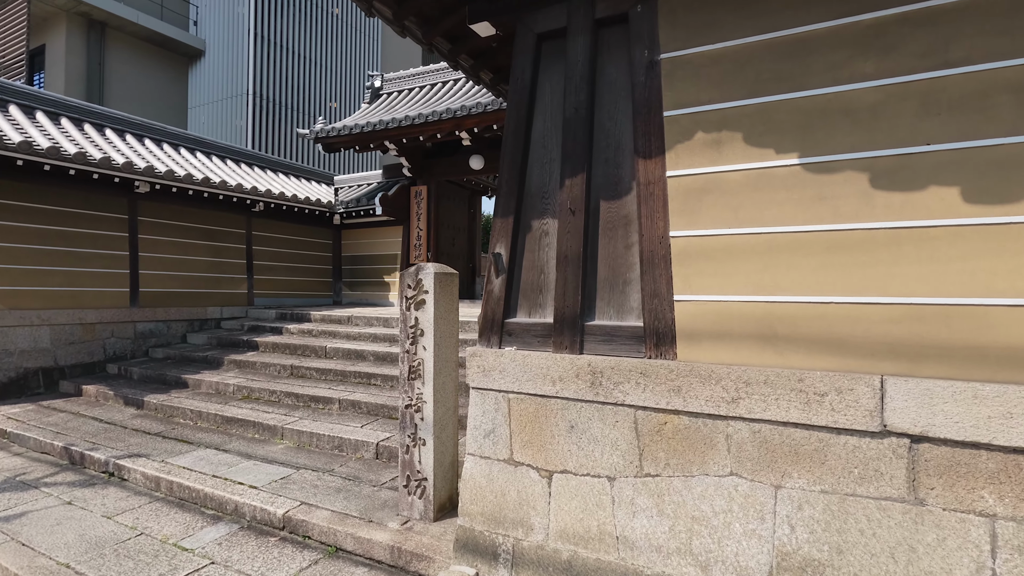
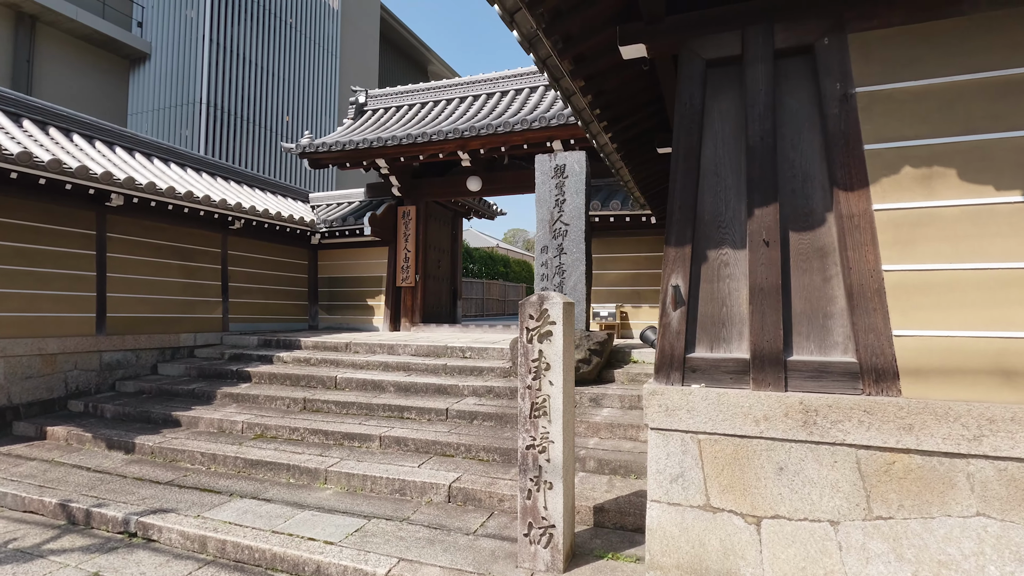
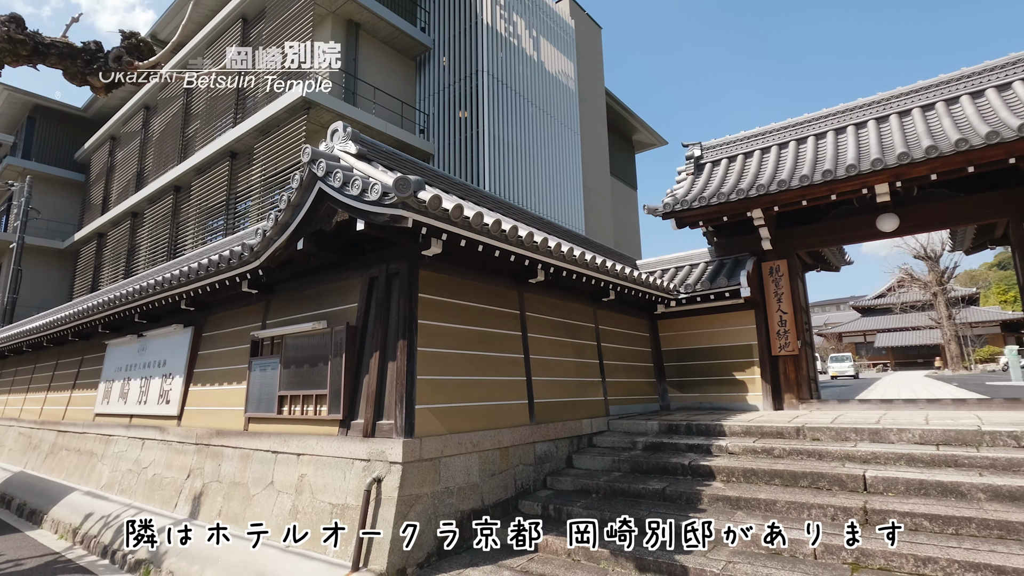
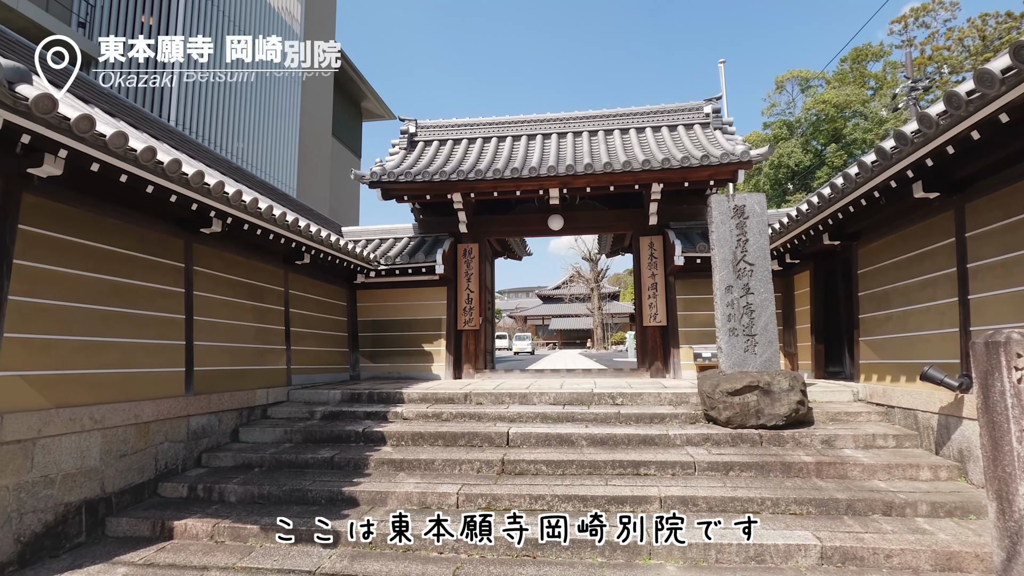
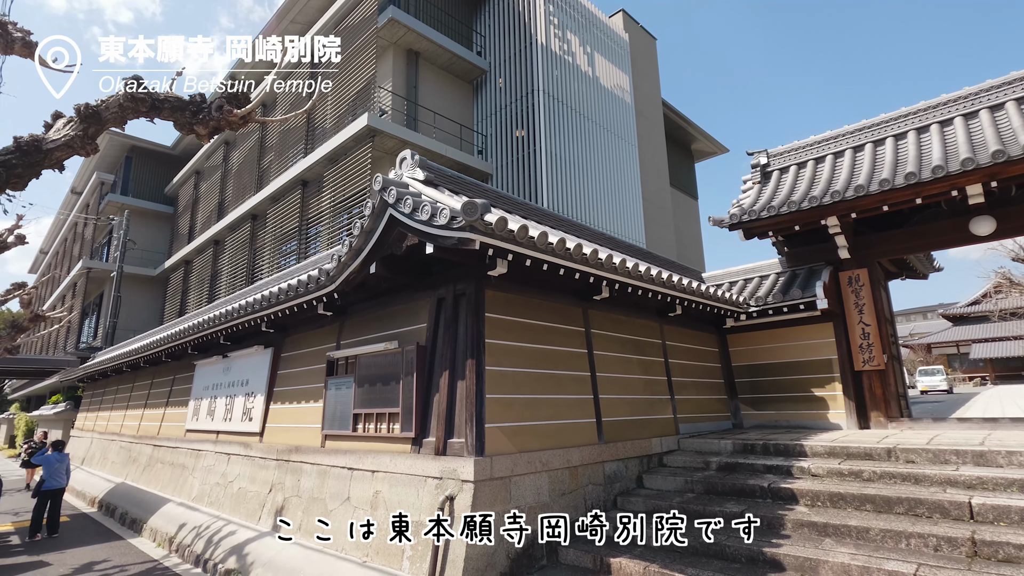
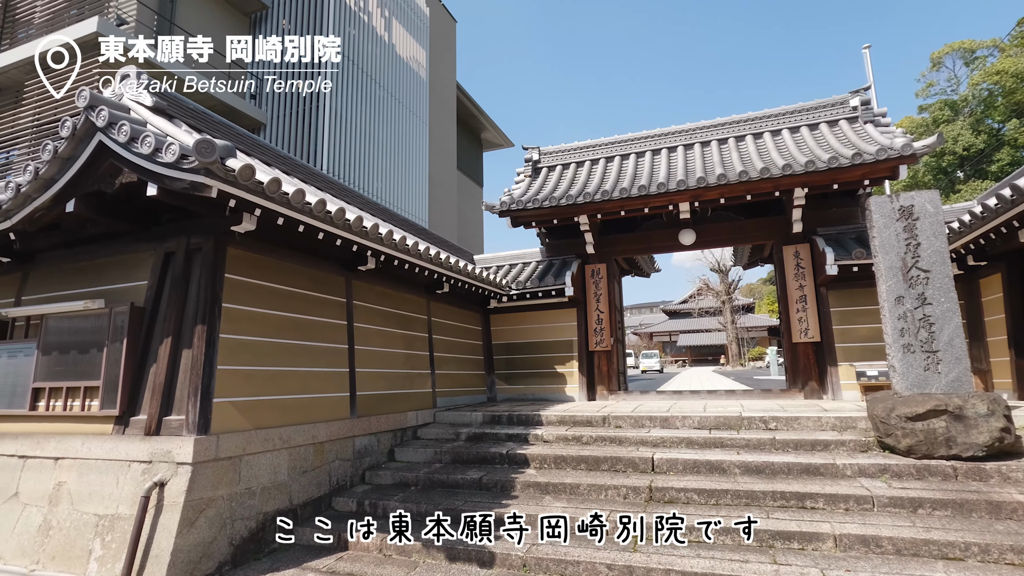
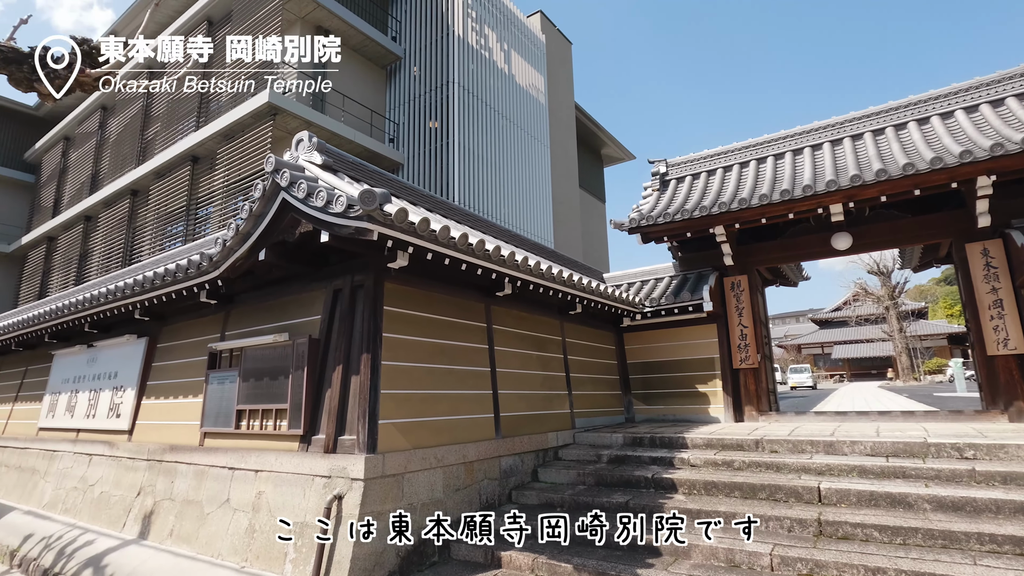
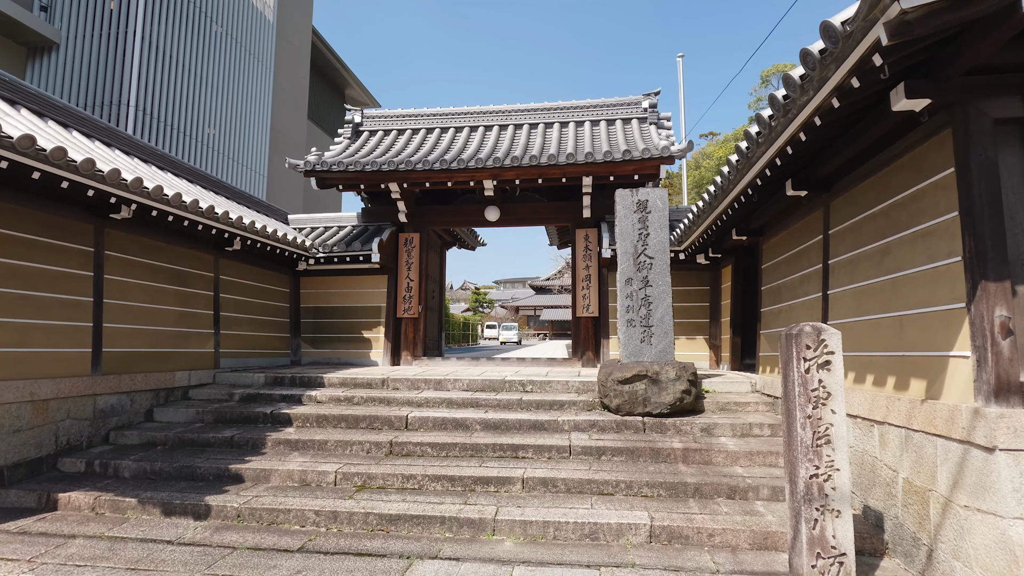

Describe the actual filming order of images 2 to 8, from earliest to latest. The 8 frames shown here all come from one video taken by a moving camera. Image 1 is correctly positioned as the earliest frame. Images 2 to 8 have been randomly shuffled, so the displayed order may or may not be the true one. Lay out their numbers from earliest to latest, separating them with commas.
2, 8, 4, 6, 7, 5, 3
